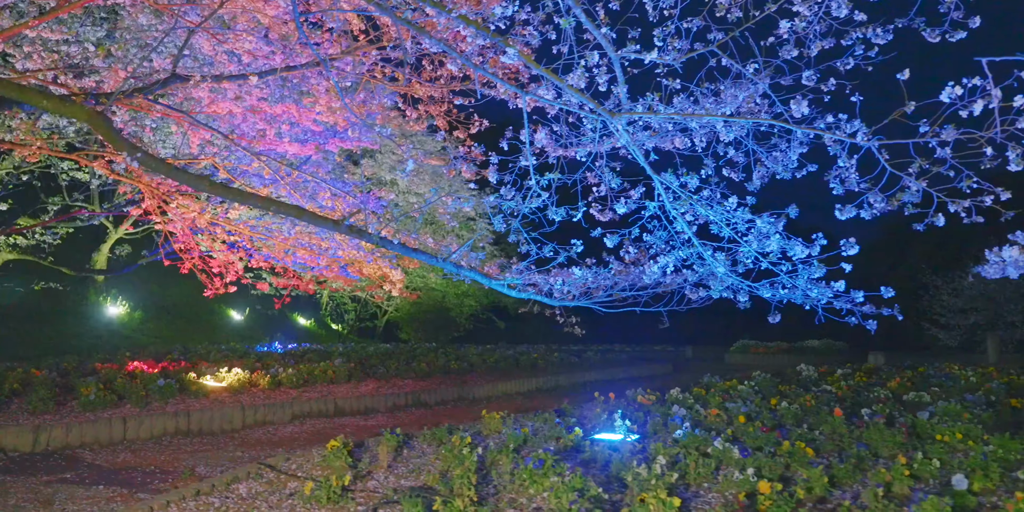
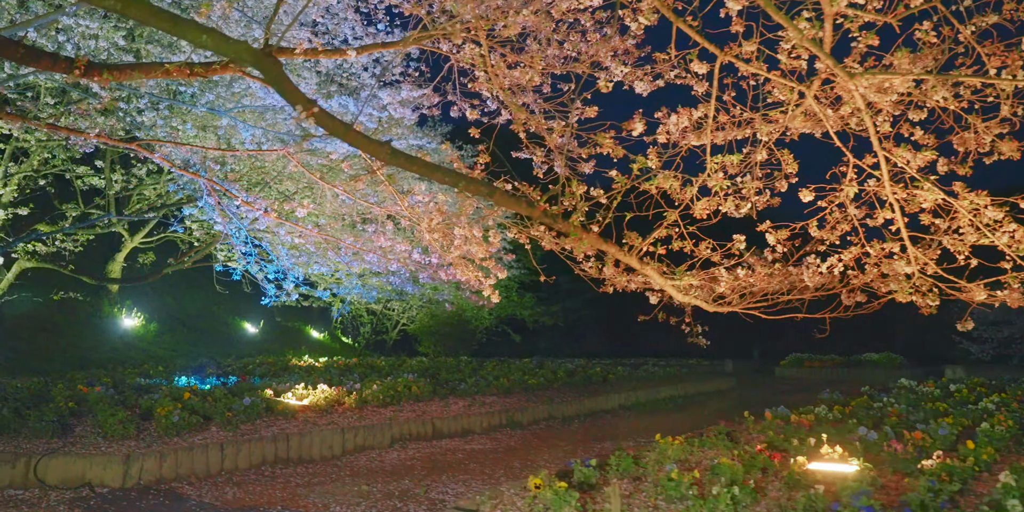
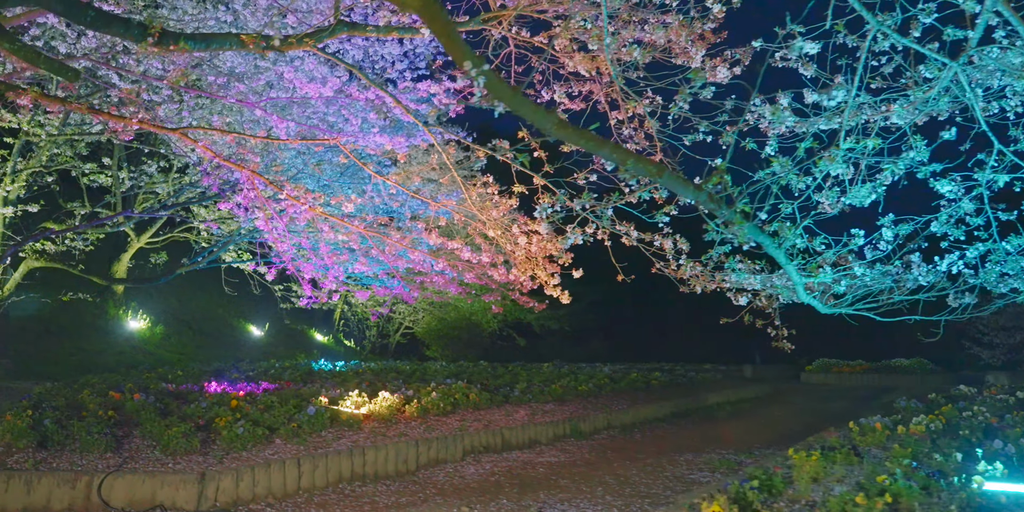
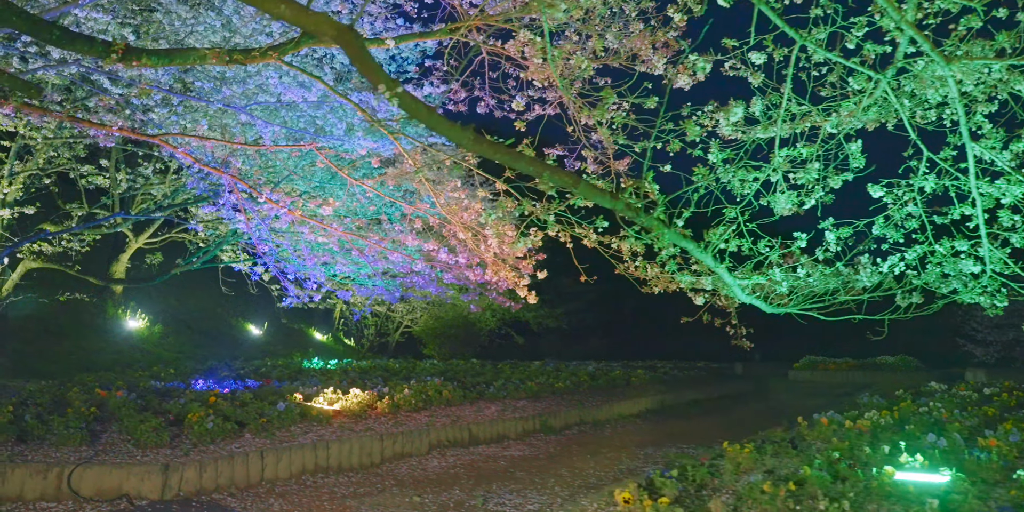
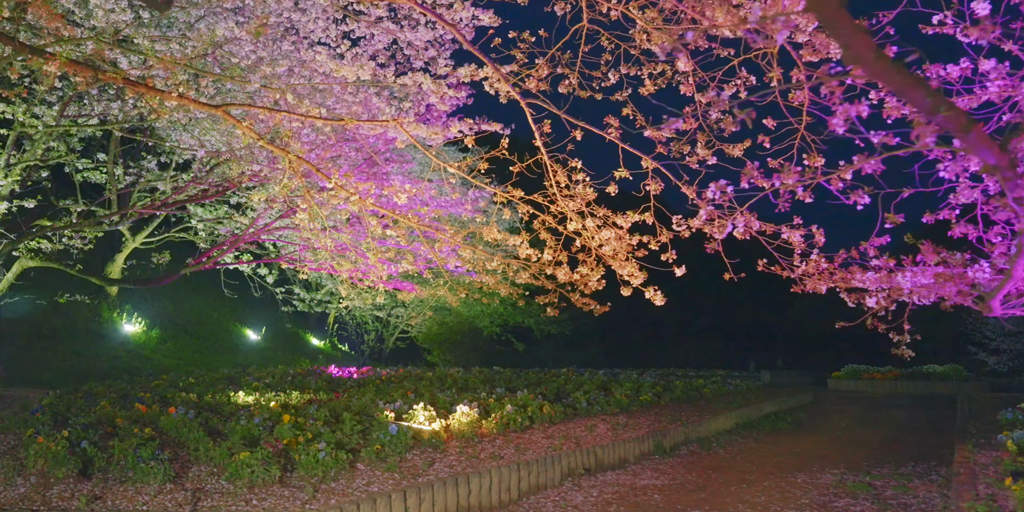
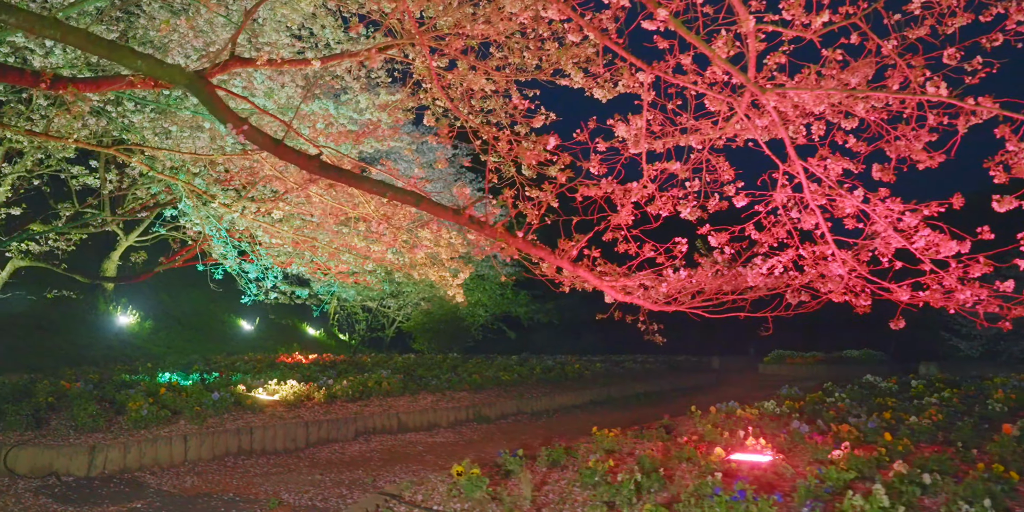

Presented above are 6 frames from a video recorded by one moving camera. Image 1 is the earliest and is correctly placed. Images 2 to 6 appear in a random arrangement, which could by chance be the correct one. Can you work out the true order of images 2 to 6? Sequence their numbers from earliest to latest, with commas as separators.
6, 2, 4, 3, 5
